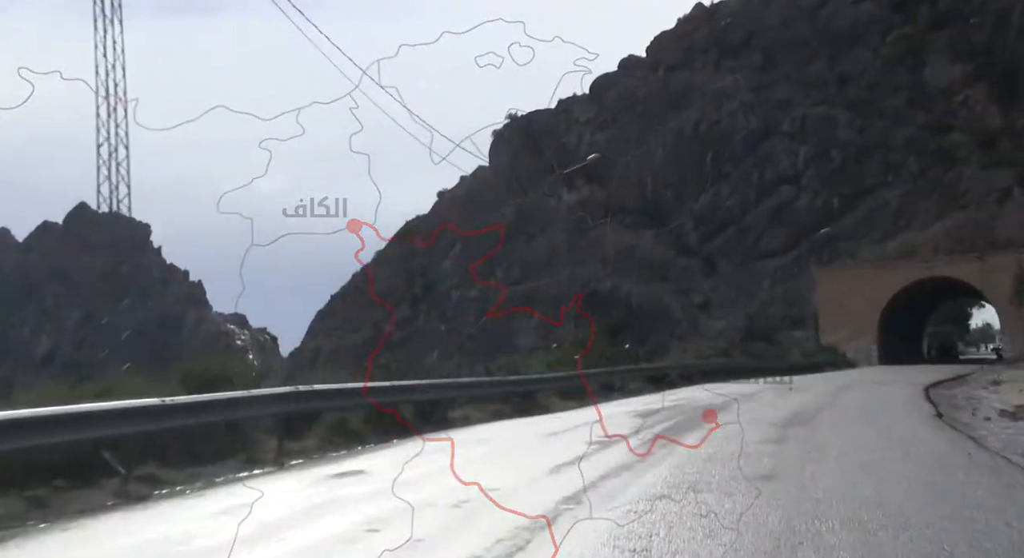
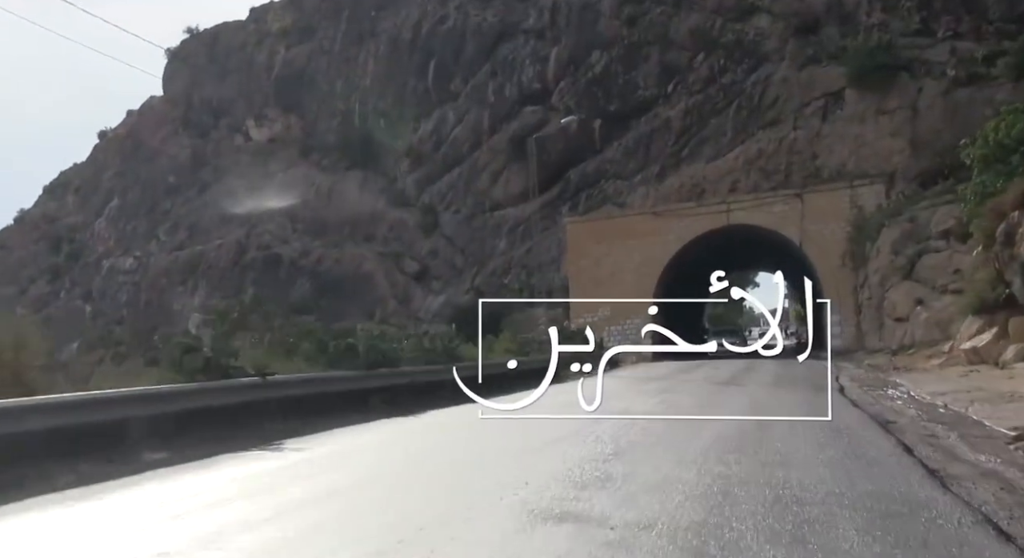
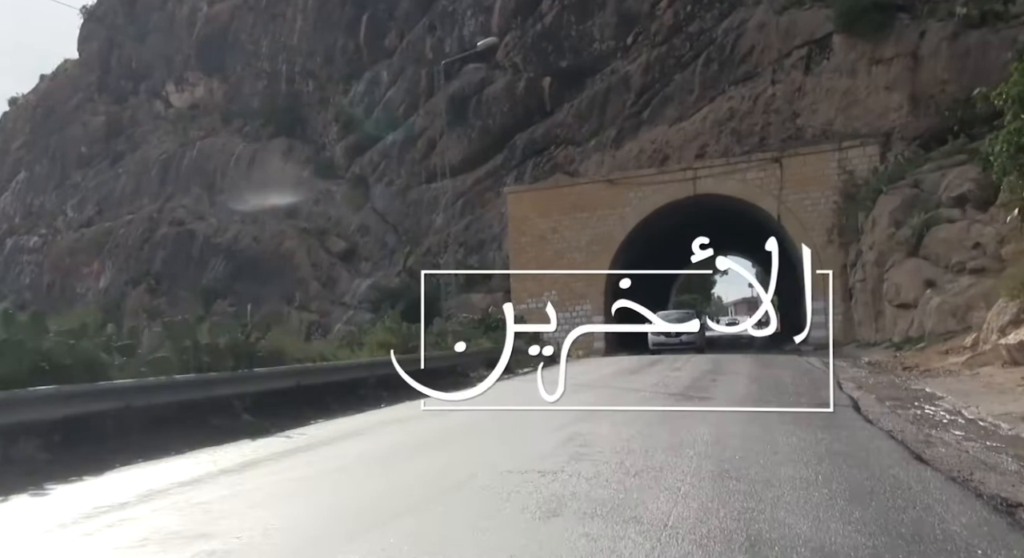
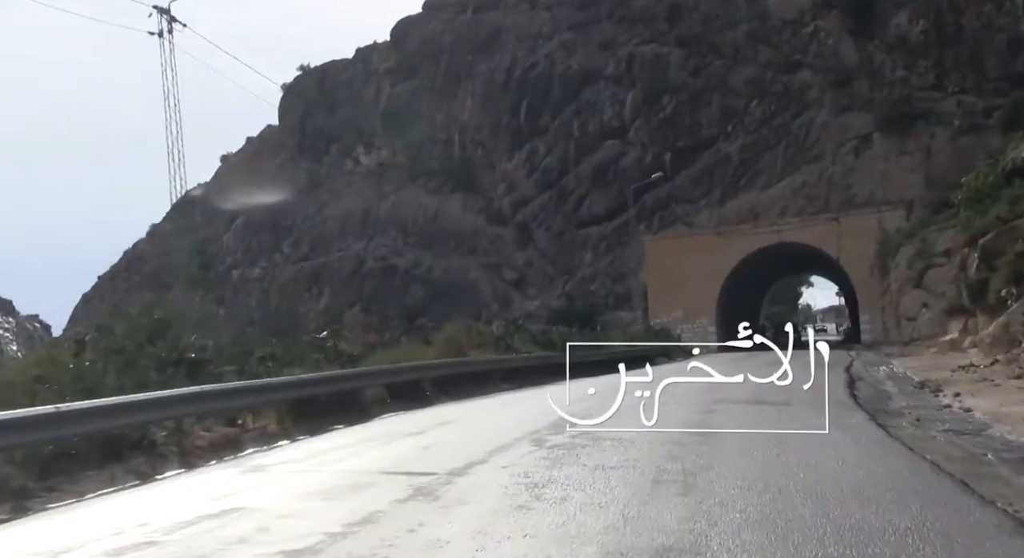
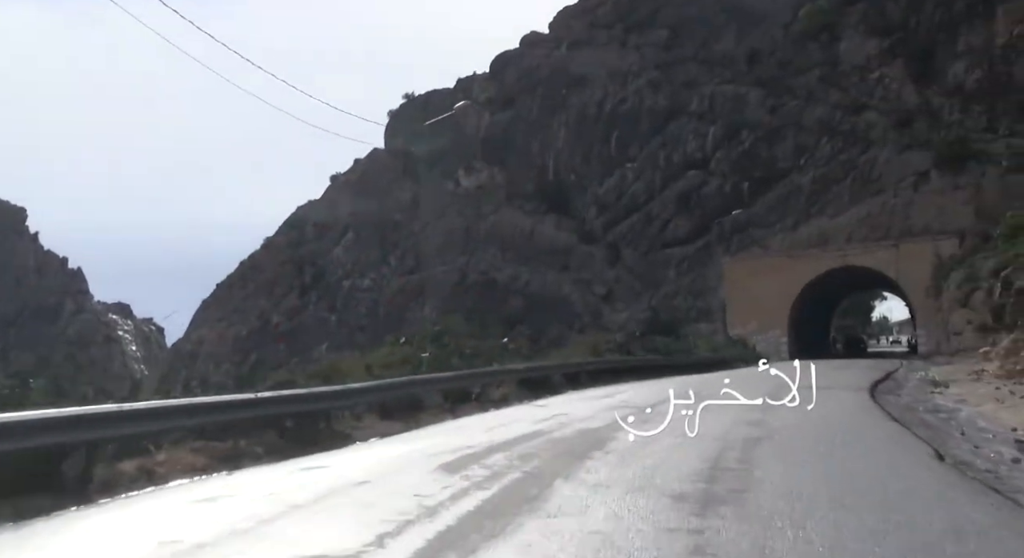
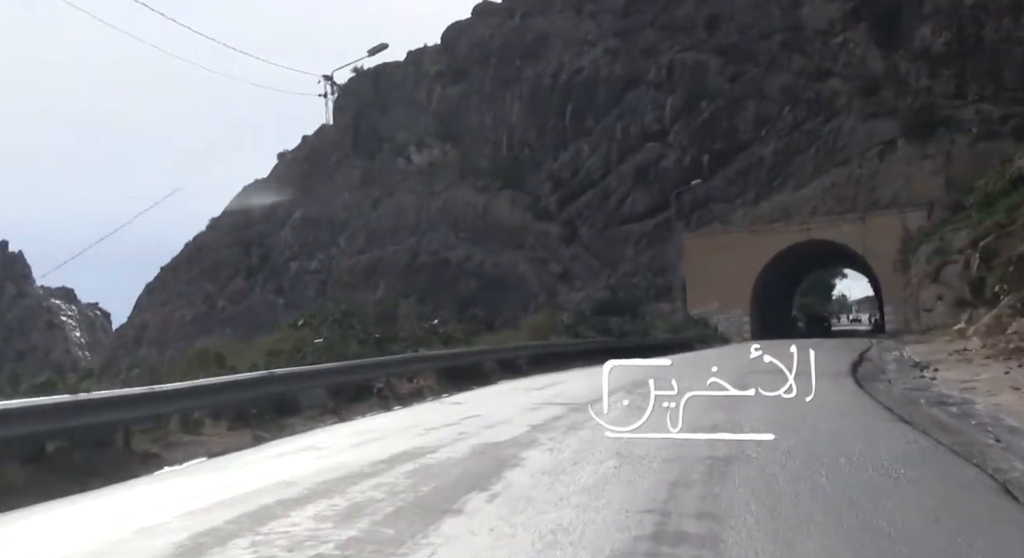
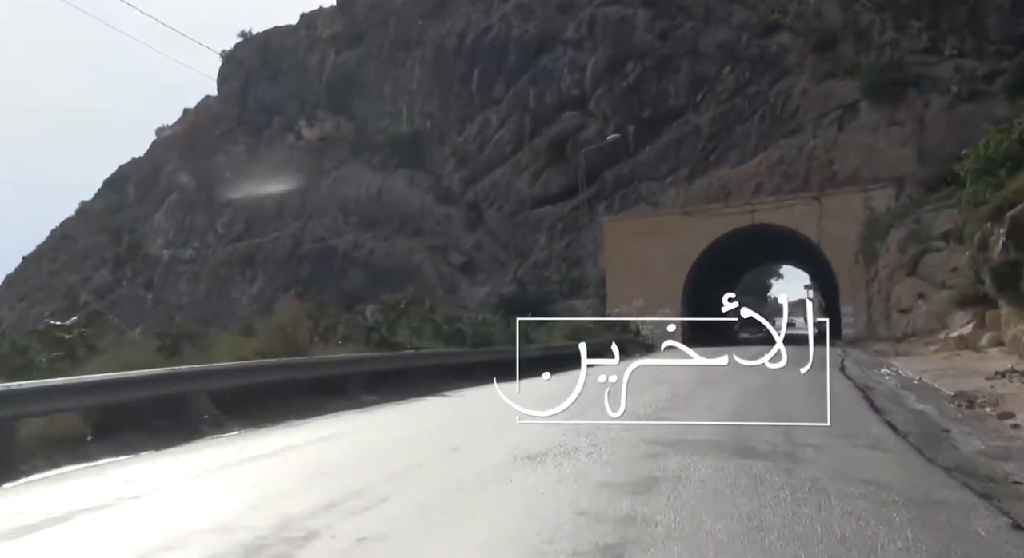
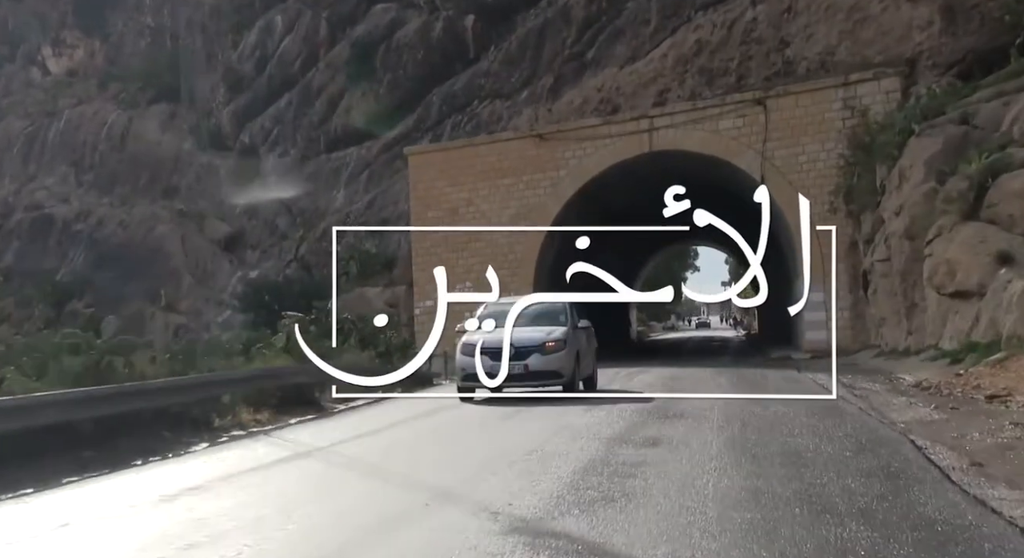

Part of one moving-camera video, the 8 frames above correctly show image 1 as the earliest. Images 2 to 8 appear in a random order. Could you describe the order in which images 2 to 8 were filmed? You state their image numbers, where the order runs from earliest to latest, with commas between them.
5, 6, 4, 7, 2, 3, 8
